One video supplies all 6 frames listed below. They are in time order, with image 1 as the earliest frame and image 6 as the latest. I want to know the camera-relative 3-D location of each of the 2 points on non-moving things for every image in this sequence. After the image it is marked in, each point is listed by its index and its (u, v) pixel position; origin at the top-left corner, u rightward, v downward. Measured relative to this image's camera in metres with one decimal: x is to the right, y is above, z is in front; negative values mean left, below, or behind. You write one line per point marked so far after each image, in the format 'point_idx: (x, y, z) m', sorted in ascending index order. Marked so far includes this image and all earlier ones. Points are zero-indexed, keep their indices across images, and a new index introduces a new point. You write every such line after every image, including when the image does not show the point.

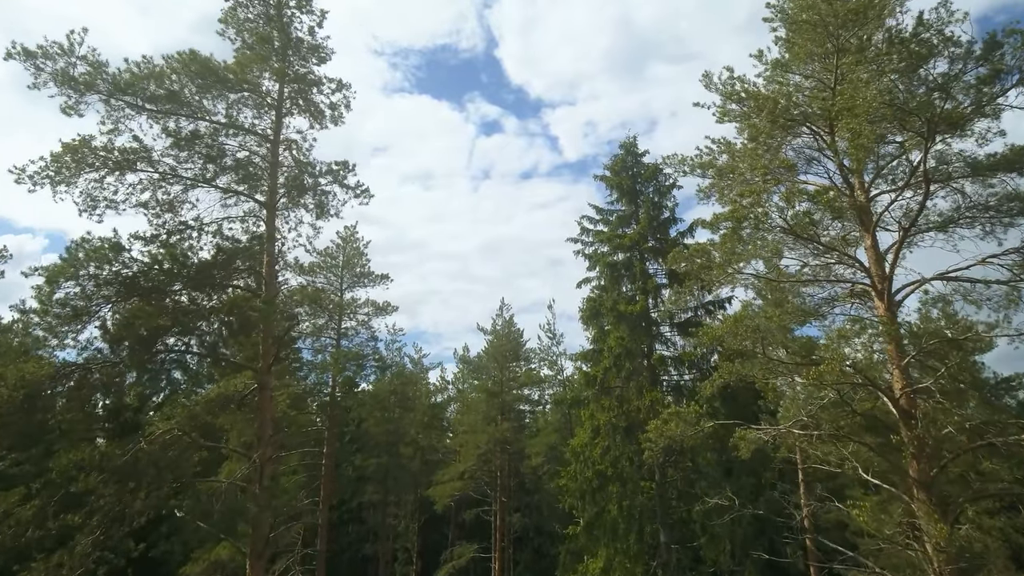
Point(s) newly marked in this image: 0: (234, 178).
0: (-4.7, +1.9, +11.6) m
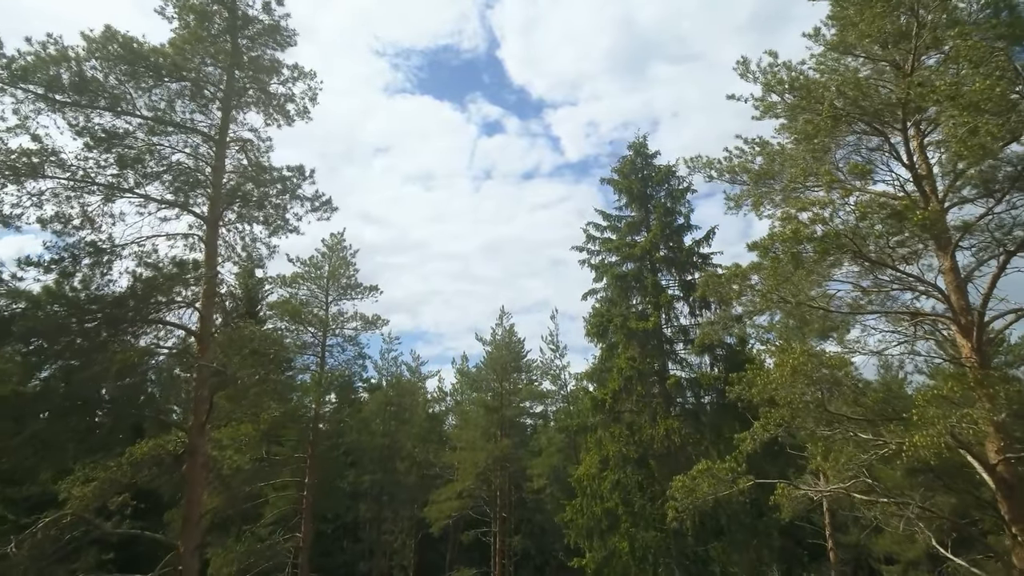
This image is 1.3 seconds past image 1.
0: (-4.7, +1.4, +9.4) m
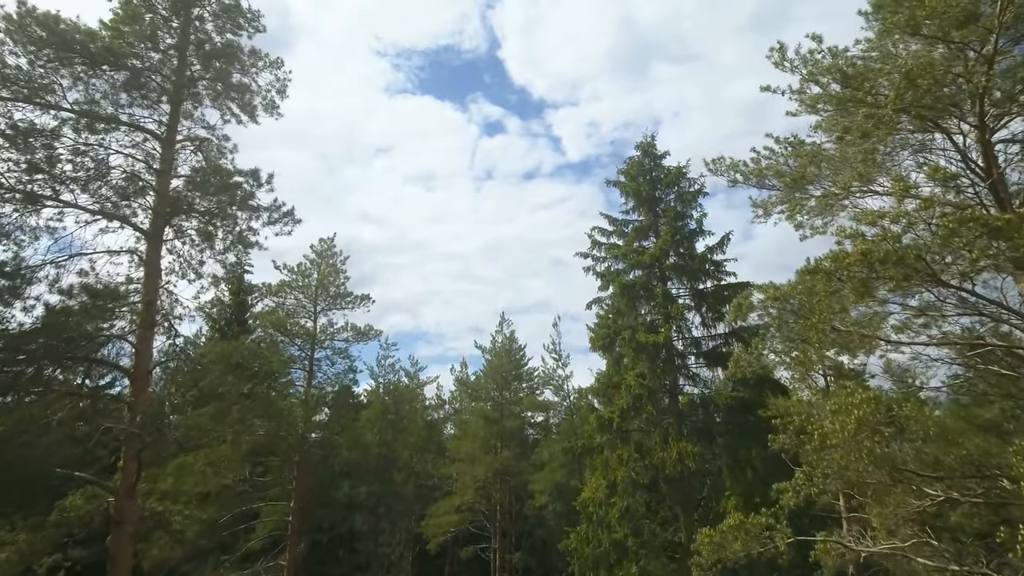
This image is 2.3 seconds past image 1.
0: (-4.8, +1.1, +7.9) m
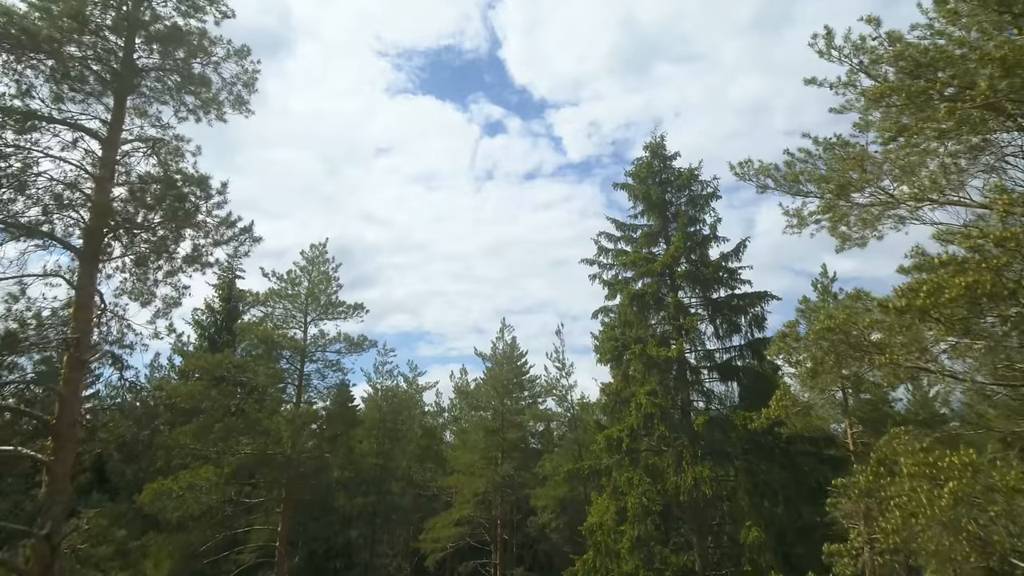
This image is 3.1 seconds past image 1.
0: (-4.7, +0.8, +6.6) m
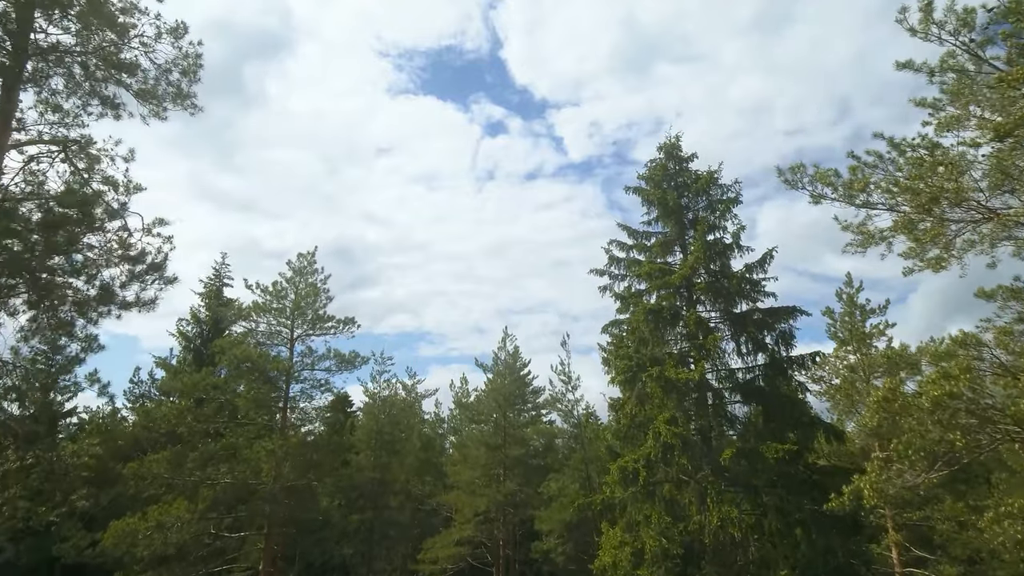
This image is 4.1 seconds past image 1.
0: (-4.6, +0.4, +4.9) m
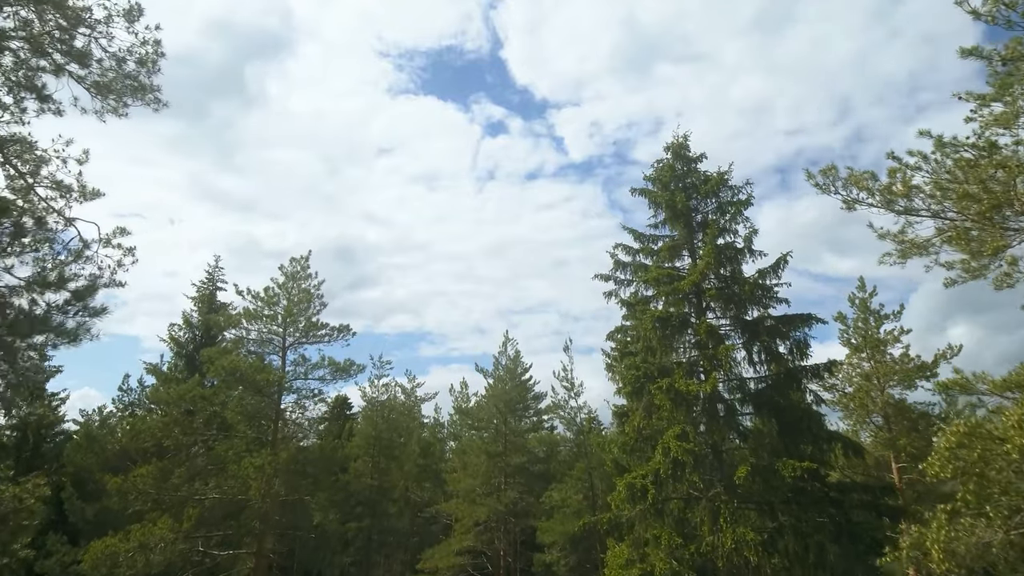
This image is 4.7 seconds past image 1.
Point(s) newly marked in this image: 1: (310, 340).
0: (-4.6, +0.2, +4.1) m
1: (-5.9, -1.5, +19.8) m
